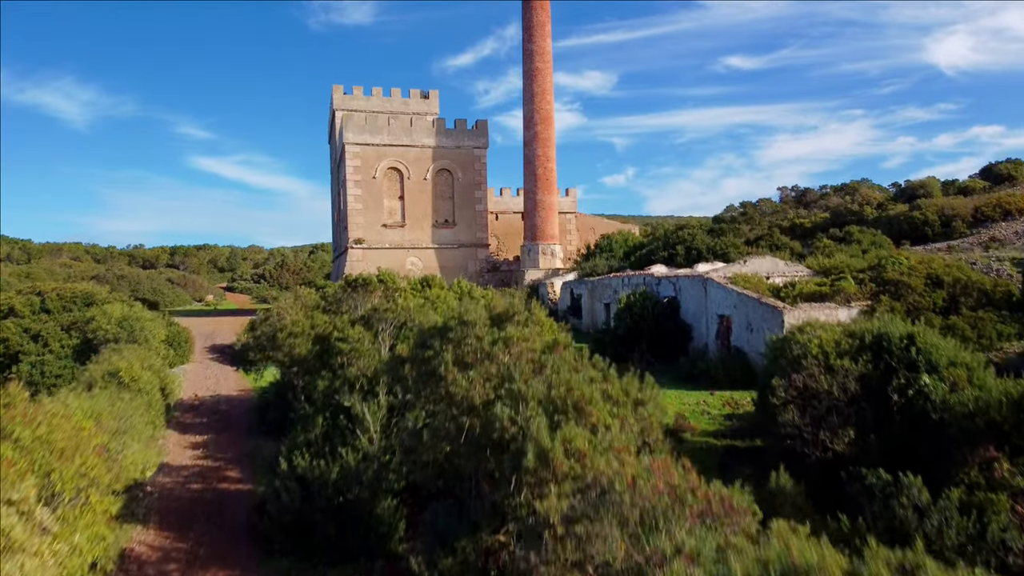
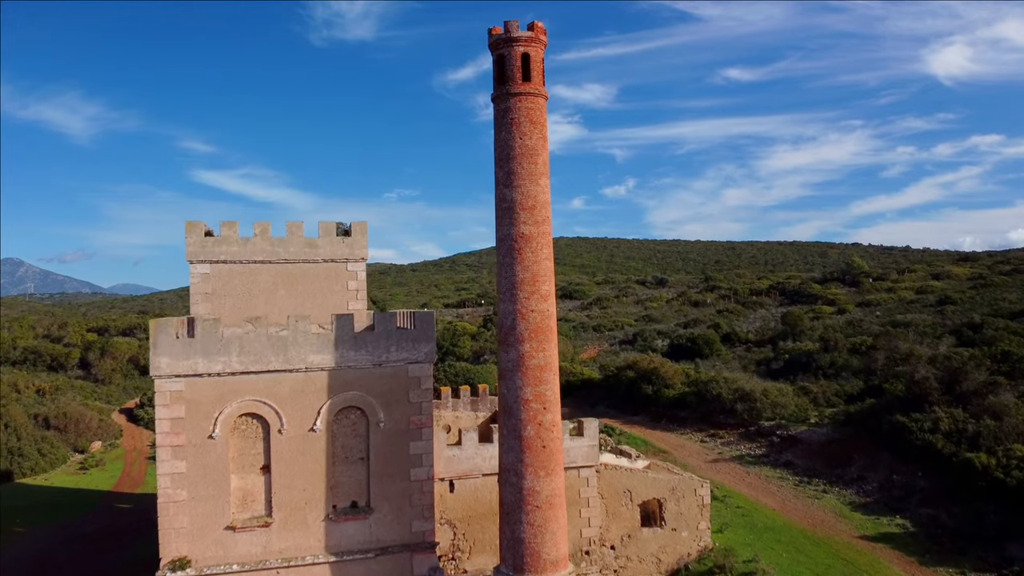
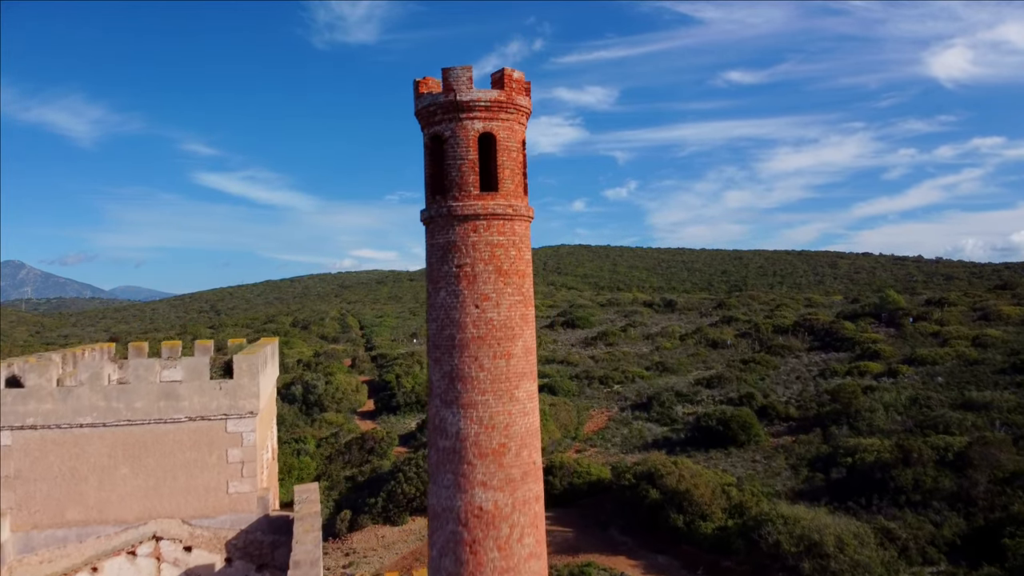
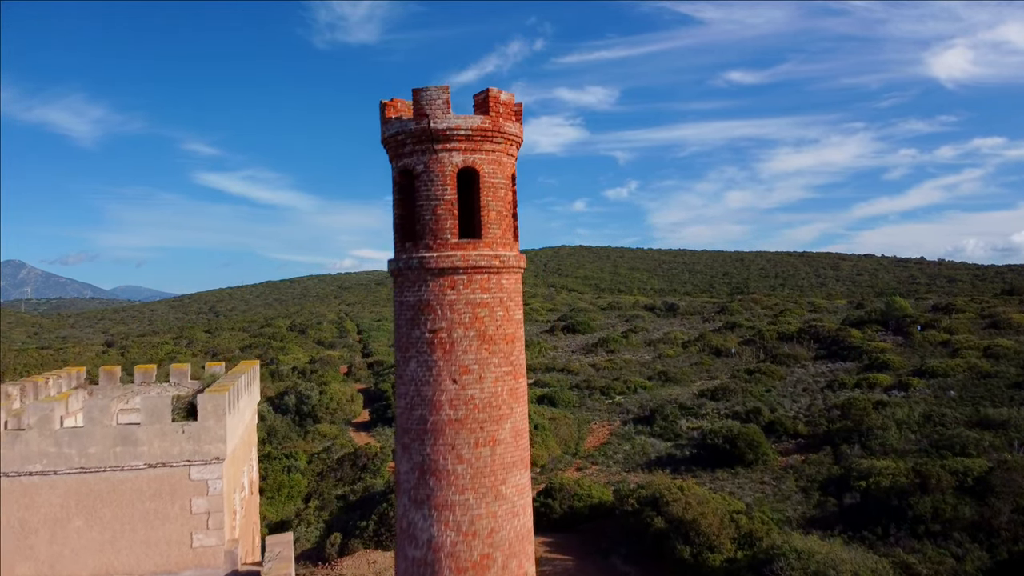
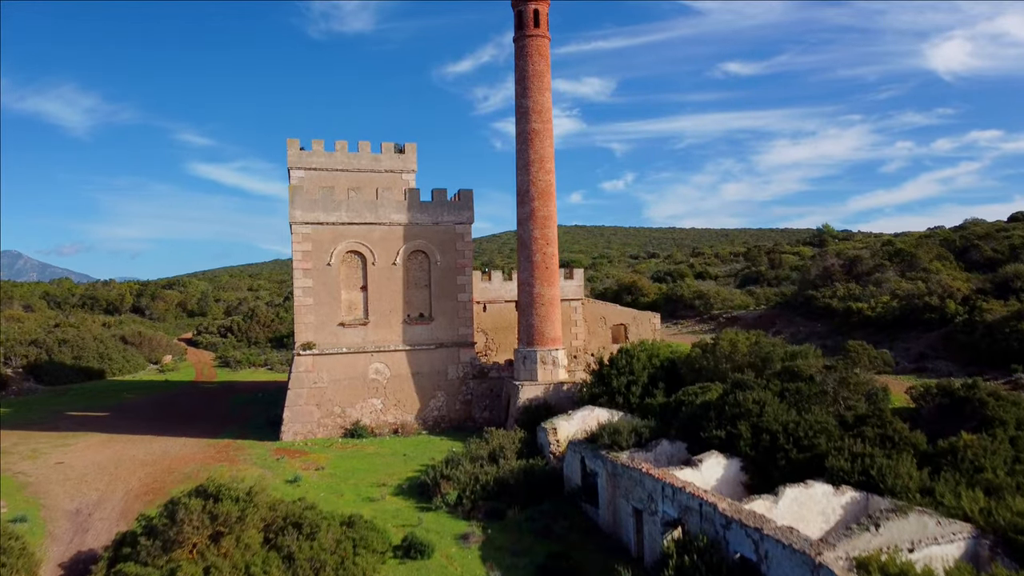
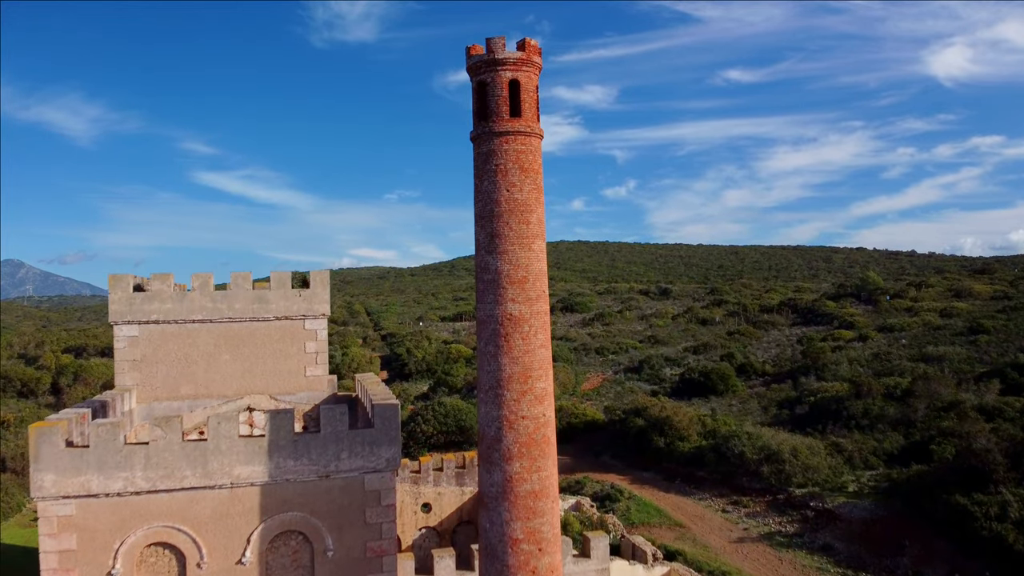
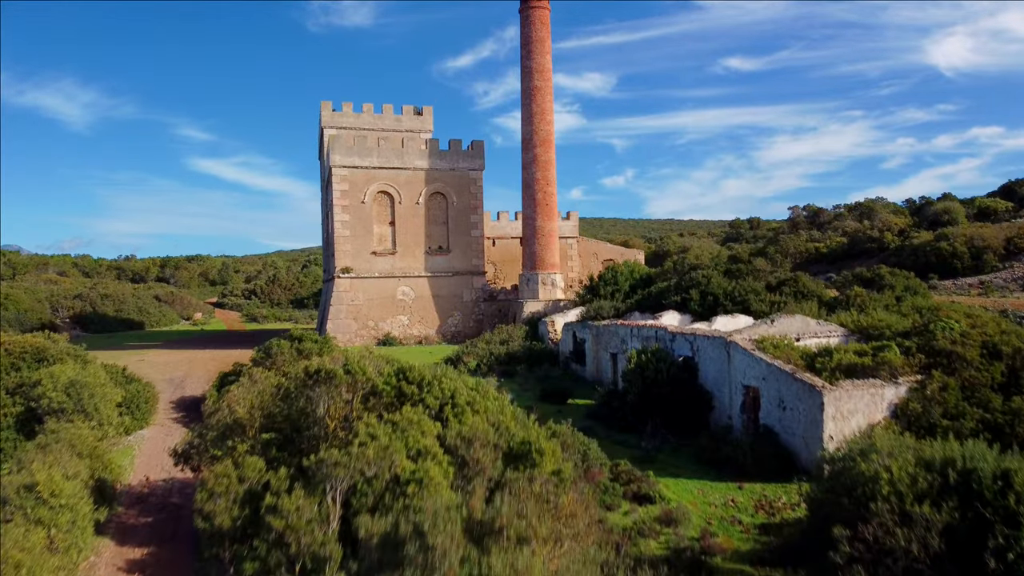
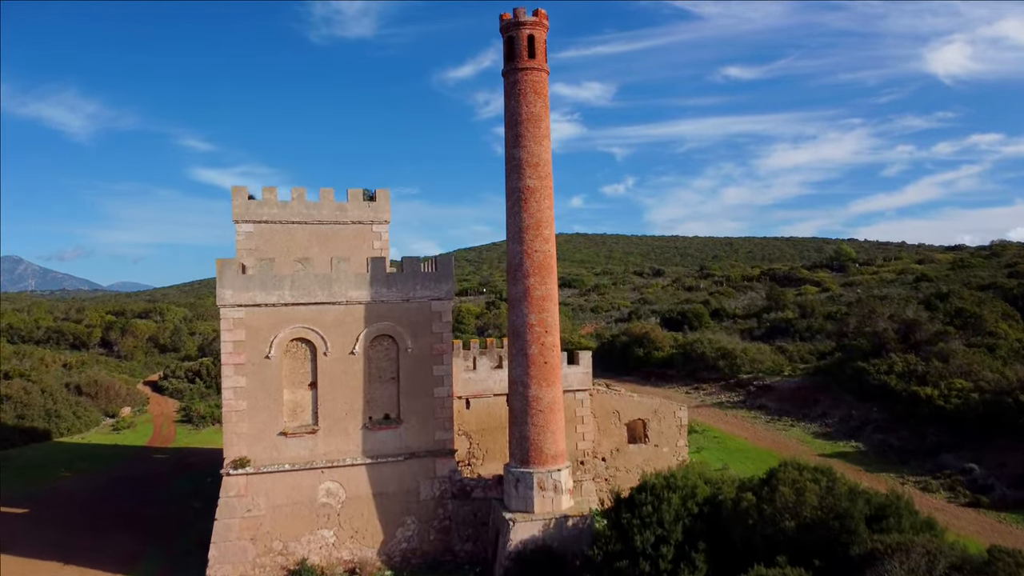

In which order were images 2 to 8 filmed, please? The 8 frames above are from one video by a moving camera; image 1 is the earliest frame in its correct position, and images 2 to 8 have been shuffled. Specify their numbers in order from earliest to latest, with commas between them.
7, 5, 8, 2, 6, 3, 4
